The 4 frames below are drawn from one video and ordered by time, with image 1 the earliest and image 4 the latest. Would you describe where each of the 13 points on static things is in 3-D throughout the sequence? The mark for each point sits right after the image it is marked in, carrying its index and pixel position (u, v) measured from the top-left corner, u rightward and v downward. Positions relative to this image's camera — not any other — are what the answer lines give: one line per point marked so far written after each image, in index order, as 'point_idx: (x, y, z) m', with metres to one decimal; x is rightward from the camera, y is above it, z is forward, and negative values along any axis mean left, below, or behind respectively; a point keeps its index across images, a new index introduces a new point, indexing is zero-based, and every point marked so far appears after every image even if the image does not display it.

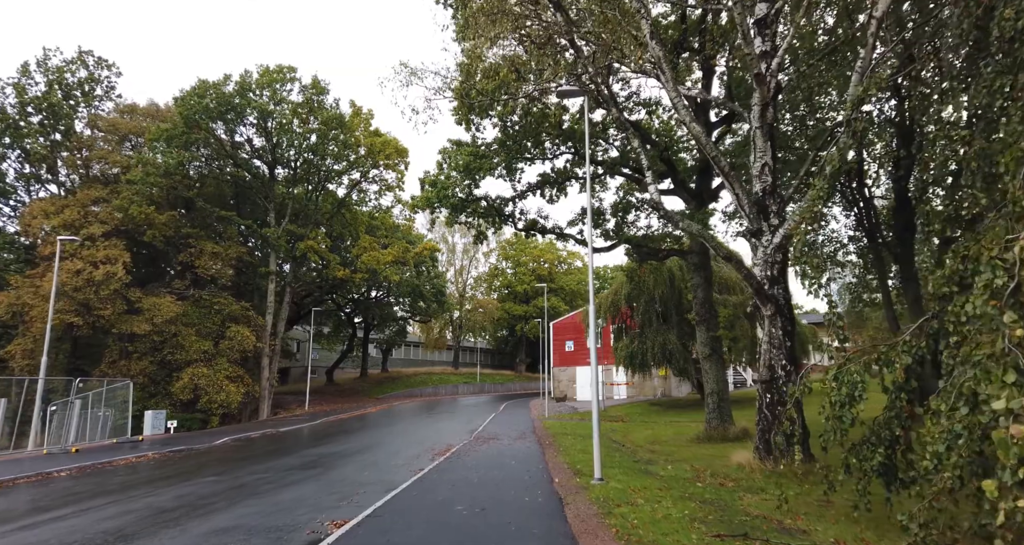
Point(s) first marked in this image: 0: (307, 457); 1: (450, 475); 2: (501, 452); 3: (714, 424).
0: (-5.5, -4.8, +12.8) m
1: (-1.3, -4.1, +9.8) m
2: (-0.3, -4.9, +13.2) m
3: (+5.9, -4.5, +14.3) m
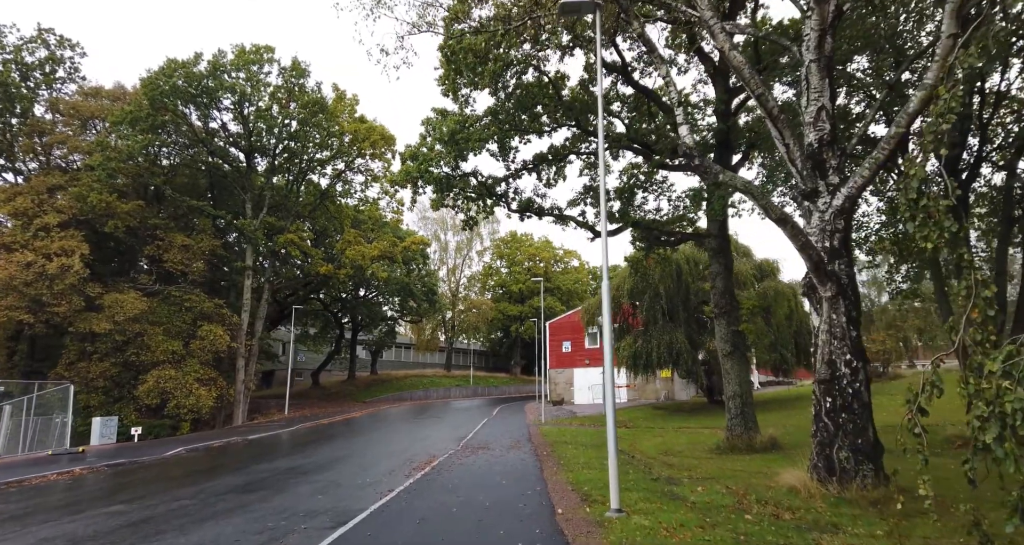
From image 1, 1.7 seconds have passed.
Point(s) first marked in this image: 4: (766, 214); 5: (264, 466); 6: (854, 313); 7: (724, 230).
0: (-5.6, -4.5, +10.8) m
1: (-1.4, -3.7, +7.8) m
2: (-0.5, -4.5, +11.3) m
3: (+5.7, -4.1, +12.5) m
4: (+3.4, +0.8, +6.4) m
5: (-6.5, -5.0, +12.7) m
6: (+5.0, -0.6, +7.0) m
7: (+5.9, +1.2, +13.5) m
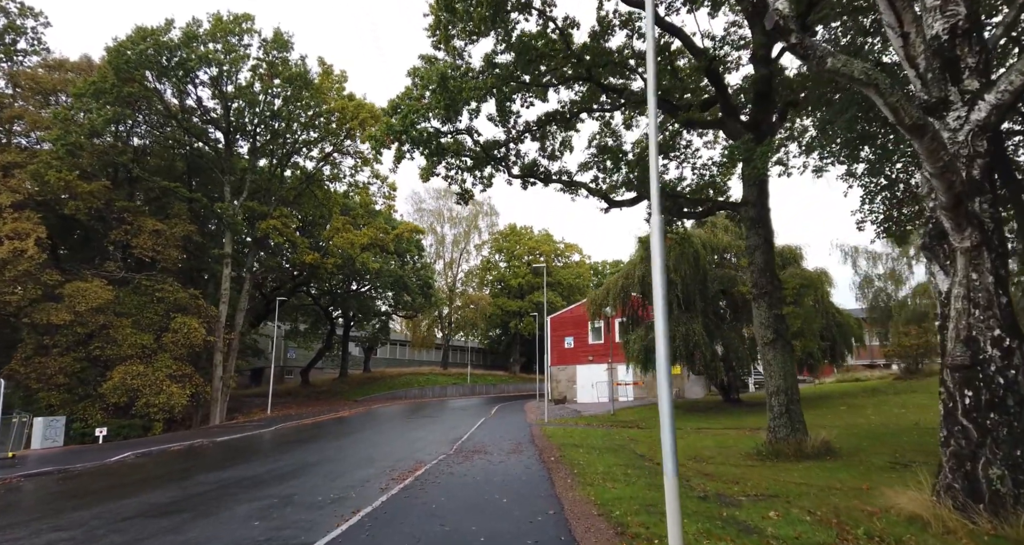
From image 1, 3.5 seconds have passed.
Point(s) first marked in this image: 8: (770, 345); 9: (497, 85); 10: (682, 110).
0: (-5.6, -3.8, +8.7) m
1: (-1.4, -3.1, +5.8) m
2: (-0.4, -3.9, +9.2) m
3: (+5.8, -3.5, +10.4) m
4: (+3.4, +1.4, +4.4) m
5: (-6.5, -4.4, +10.6) m
6: (+5.0, 0.0, +5.0) m
7: (+6.0, +1.8, +11.4) m
8: (+5.7, -1.6, +10.8) m
9: (-0.4, +4.9, +12.8) m
10: (+4.4, +4.3, +12.7) m
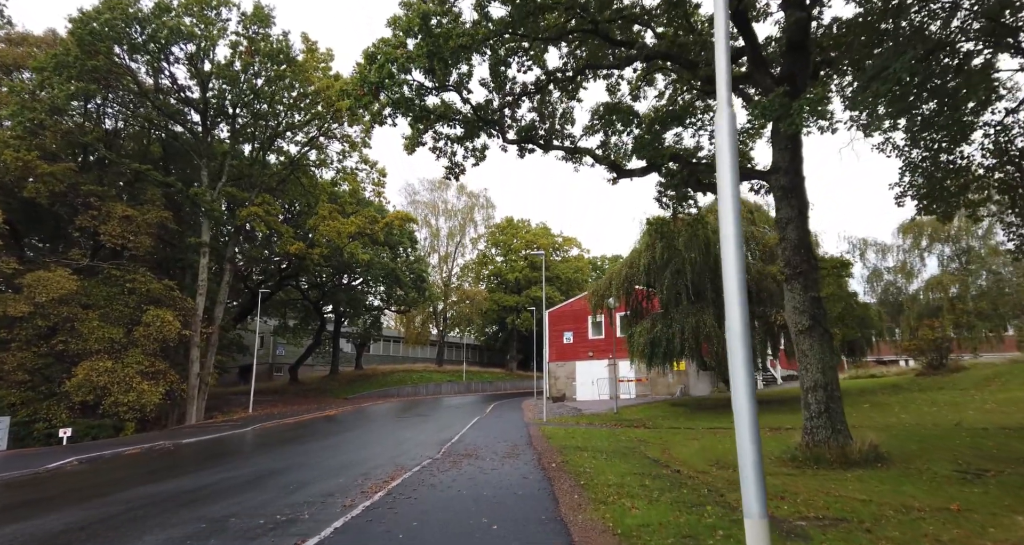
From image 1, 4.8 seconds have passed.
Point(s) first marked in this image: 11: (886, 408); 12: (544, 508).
0: (-5.7, -3.4, +7.2) m
1: (-1.5, -2.6, +4.2) m
2: (-0.5, -3.4, +7.7) m
3: (+5.7, -3.0, +8.9) m
4: (+3.3, +1.8, +2.8) m
5: (-6.6, -4.0, +9.1) m
6: (+5.0, +0.4, +3.5) m
7: (+5.8, +2.3, +9.9) m
8: (+5.6, -1.2, +9.3) m
9: (-0.5, +5.4, +11.2) m
10: (+4.3, +4.7, +11.2) m
11: (+12.6, -4.5, +16.3) m
12: (+0.4, -3.0, +6.3) m
